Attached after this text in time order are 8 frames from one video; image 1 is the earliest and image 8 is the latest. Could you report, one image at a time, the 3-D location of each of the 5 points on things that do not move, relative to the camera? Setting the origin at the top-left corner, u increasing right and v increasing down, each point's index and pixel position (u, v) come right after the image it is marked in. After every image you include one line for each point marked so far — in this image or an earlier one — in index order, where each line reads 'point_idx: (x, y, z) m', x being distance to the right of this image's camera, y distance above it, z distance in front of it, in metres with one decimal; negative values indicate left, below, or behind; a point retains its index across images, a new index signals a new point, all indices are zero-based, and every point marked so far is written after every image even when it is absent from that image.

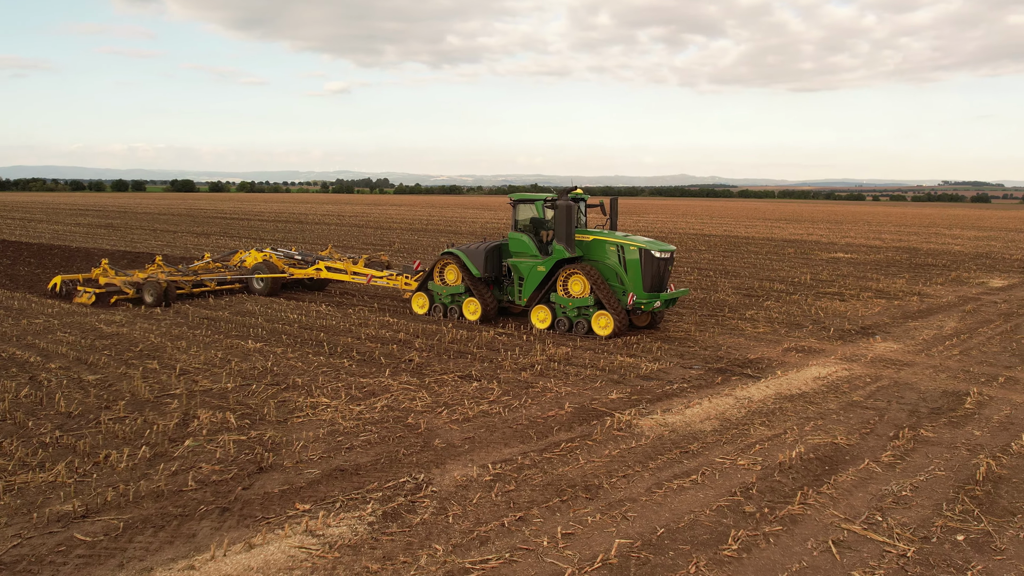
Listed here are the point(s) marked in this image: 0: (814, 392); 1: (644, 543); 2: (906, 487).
0: (+2.8, -1.0, +8.4) m
1: (+0.7, -1.4, +4.9) m
2: (+2.5, -1.3, +5.8) m
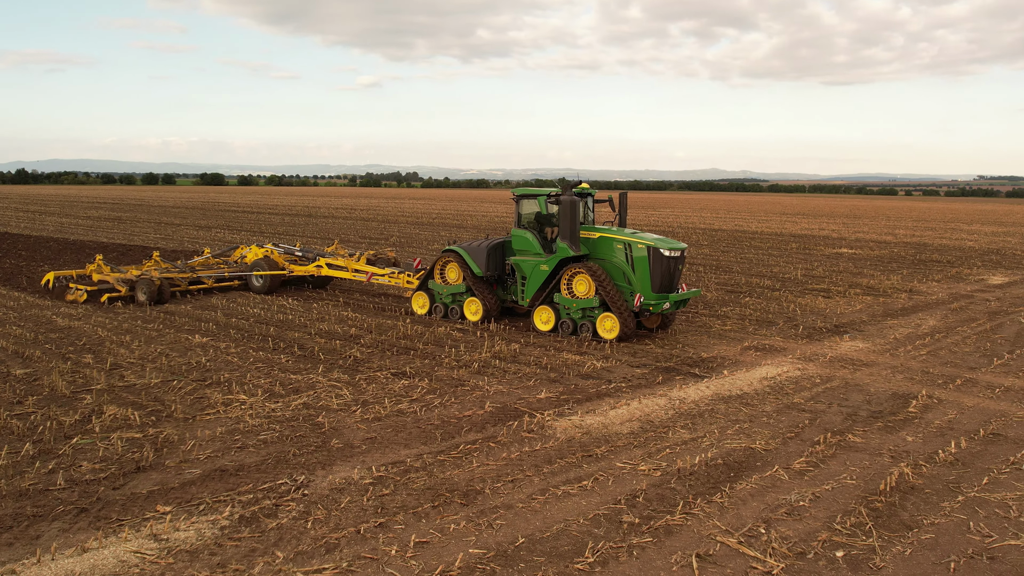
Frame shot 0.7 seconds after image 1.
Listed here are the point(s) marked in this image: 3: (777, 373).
0: (+2.1, -0.9, +8.0) m
1: (-0.1, -1.3, +4.6) m
2: (+1.7, -1.2, +5.5) m
3: (+2.6, -0.8, +8.9) m
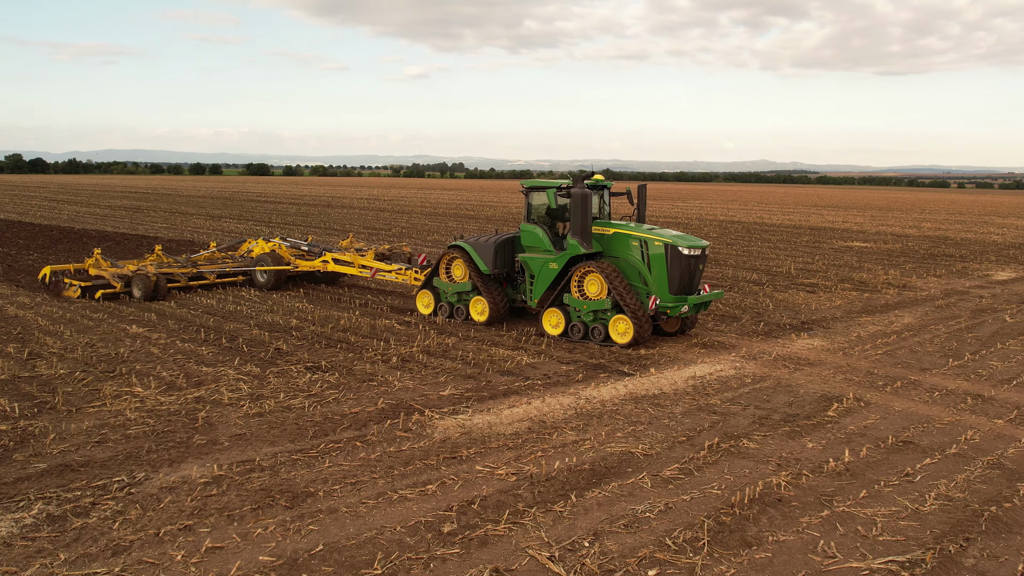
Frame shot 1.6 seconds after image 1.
0: (+1.3, -0.9, +7.6) m
1: (-1.1, -1.3, +4.3) m
2: (+0.8, -1.2, +5.1) m
3: (+1.8, -0.8, +8.5) m
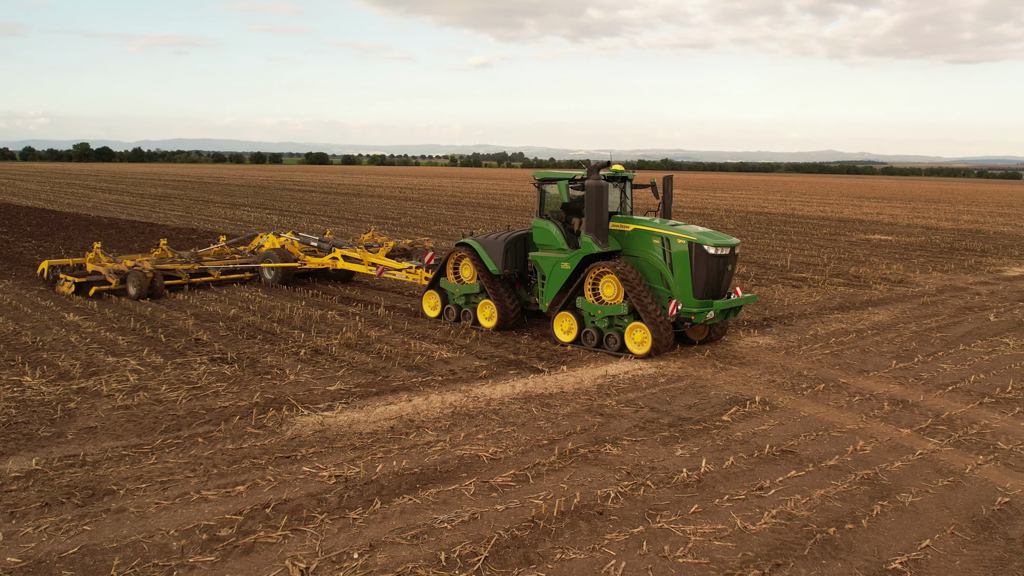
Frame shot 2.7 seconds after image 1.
0: (+0.5, -0.8, +7.2) m
1: (-2.2, -1.3, +4.1) m
2: (-0.3, -1.2, +4.8) m
3: (+1.0, -0.7, +8.0) m
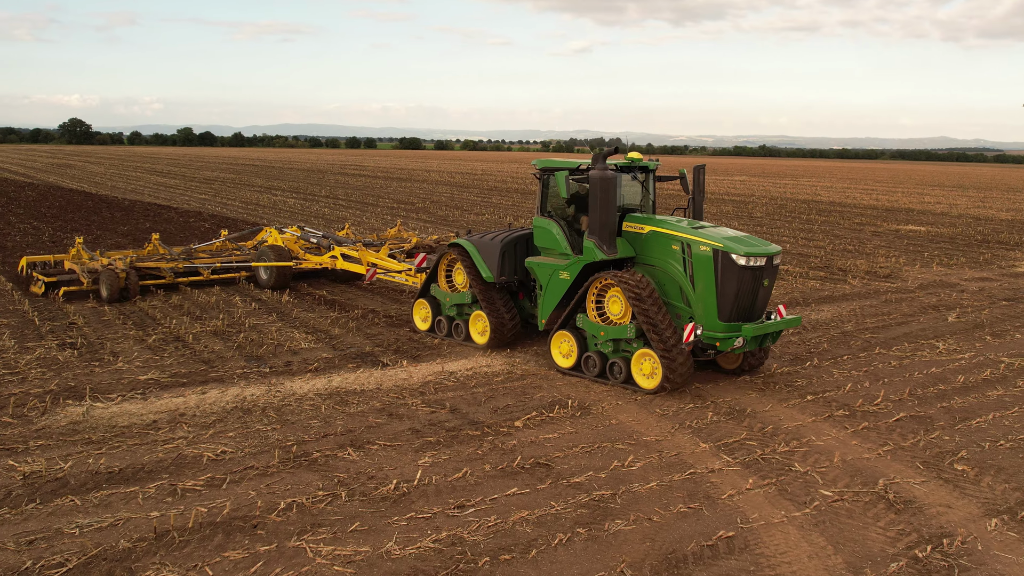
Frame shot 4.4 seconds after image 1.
0: (-0.9, -0.7, +6.8) m
1: (-3.9, -1.2, +4.0) m
2: (-1.9, -1.1, +4.4) m
3: (-0.3, -0.6, +7.5) m
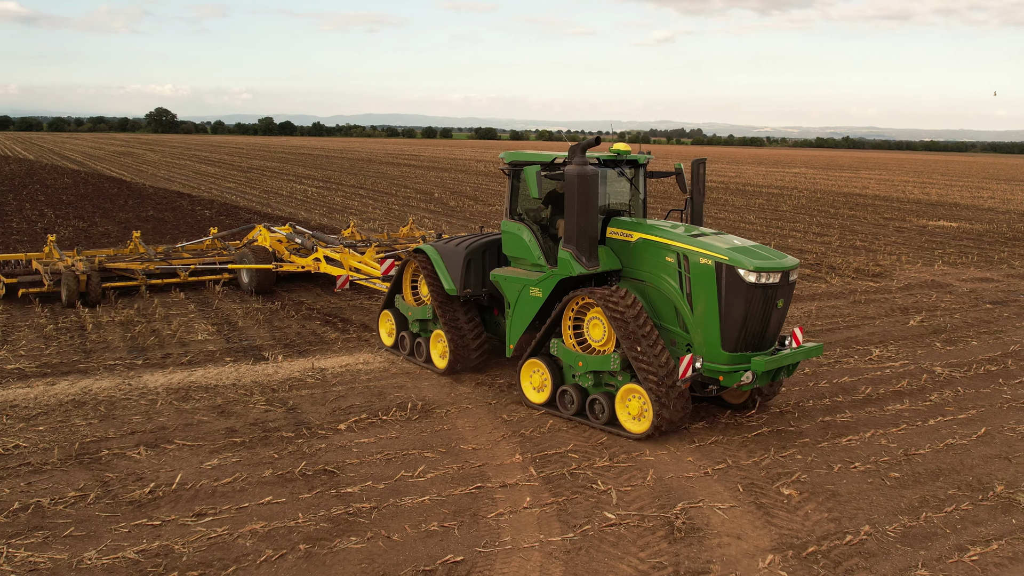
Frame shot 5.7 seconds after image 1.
0: (-1.9, -0.7, +6.6) m
1: (-5.2, -1.1, +4.1) m
2: (-3.2, -1.1, +4.3) m
3: (-1.3, -0.6, +7.2) m
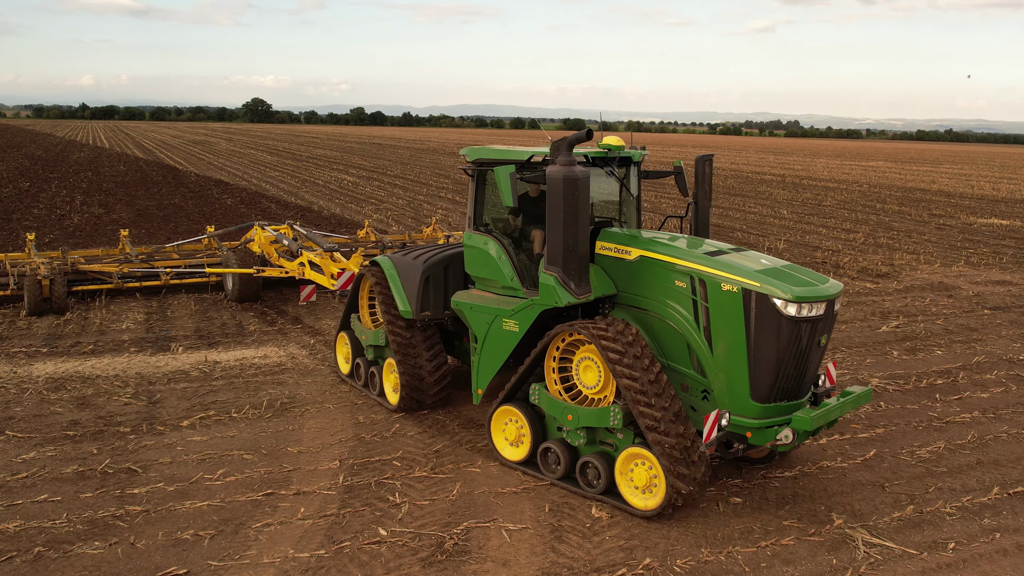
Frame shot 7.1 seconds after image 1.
0: (-2.8, -0.6, +6.5) m
1: (-6.2, -1.0, +4.4) m
2: (-4.2, -1.0, +4.4) m
3: (-2.0, -0.5, +7.1) m
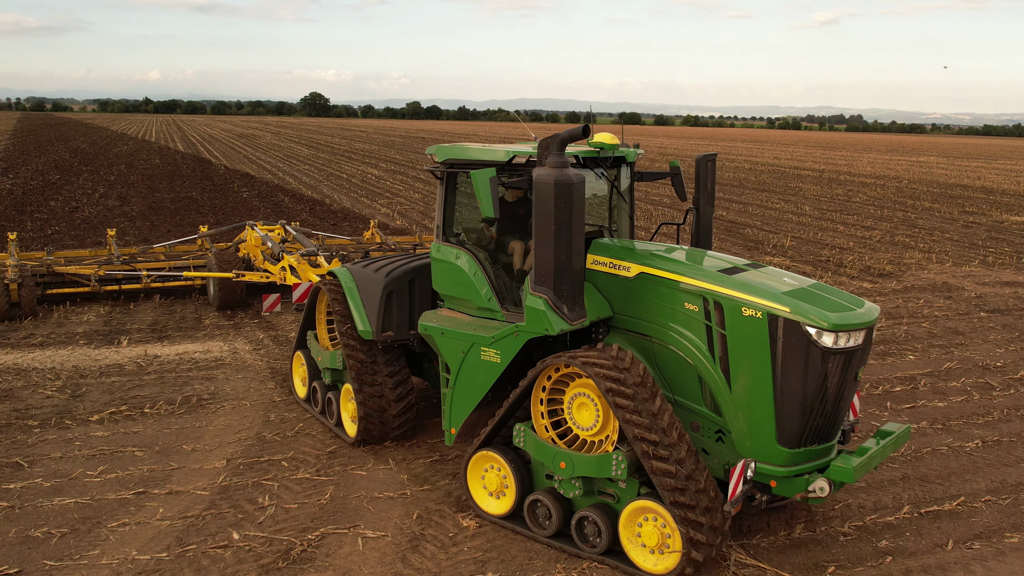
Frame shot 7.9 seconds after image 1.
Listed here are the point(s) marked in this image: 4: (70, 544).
0: (-3.2, -0.6, +6.5) m
1: (-6.8, -0.9, +4.6) m
2: (-4.8, -0.9, +4.5) m
3: (-2.4, -0.5, +7.1) m
4: (-1.9, -1.1, +3.9) m
